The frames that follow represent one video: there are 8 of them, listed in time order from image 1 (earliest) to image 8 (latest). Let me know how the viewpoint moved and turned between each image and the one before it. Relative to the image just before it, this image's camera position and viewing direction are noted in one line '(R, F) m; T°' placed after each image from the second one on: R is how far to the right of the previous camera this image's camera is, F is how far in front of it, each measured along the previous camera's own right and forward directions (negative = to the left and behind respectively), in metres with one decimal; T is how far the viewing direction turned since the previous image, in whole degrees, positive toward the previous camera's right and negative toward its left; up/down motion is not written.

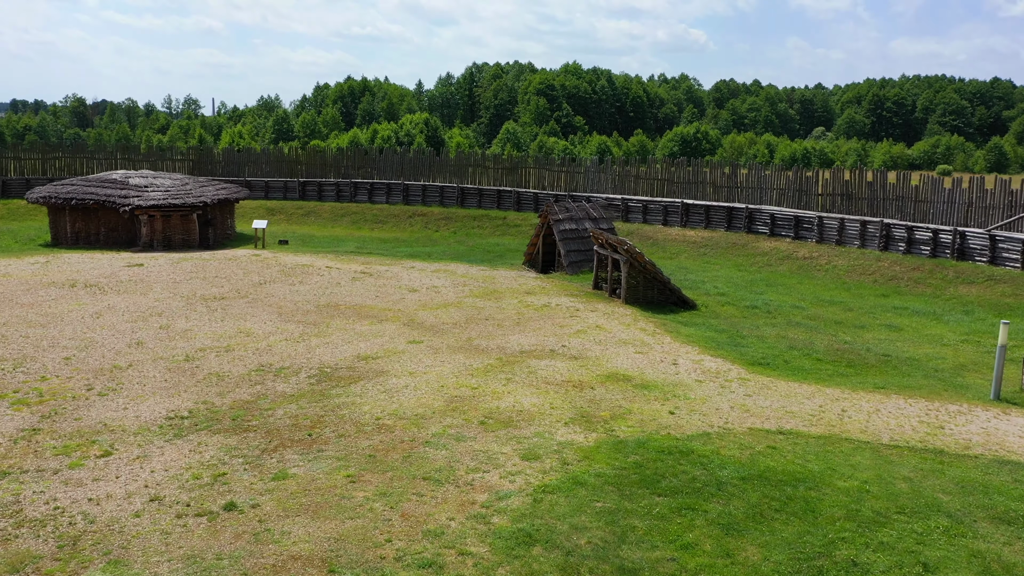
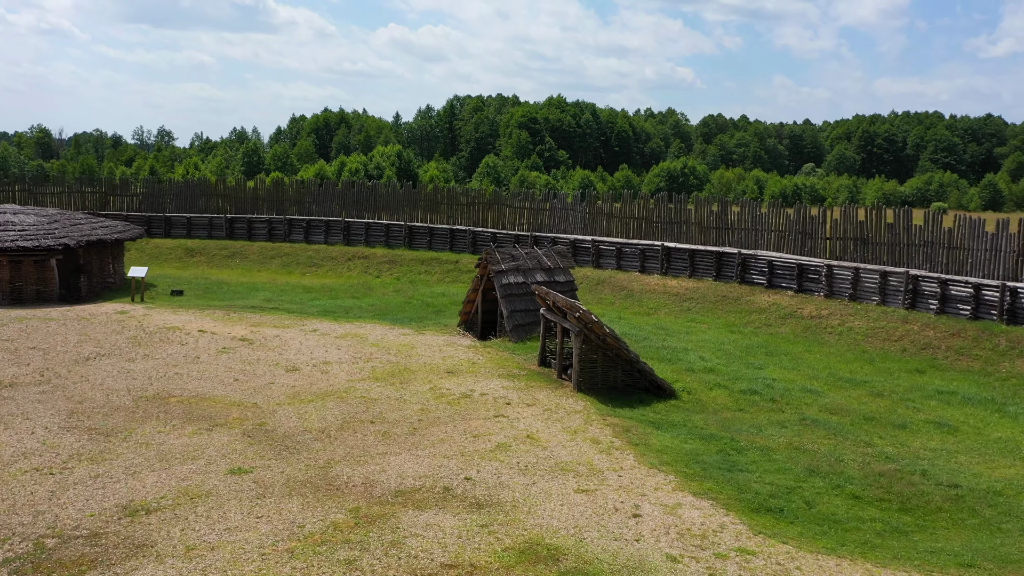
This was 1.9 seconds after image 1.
(+1.2, +4.5) m; +1°
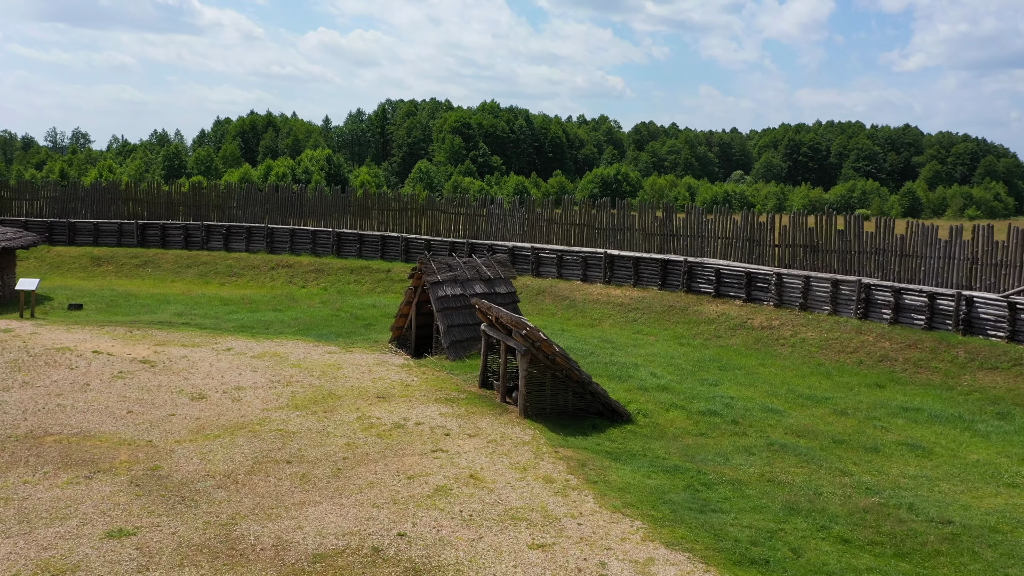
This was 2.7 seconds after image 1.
(-0.1, +1.3) m; +5°
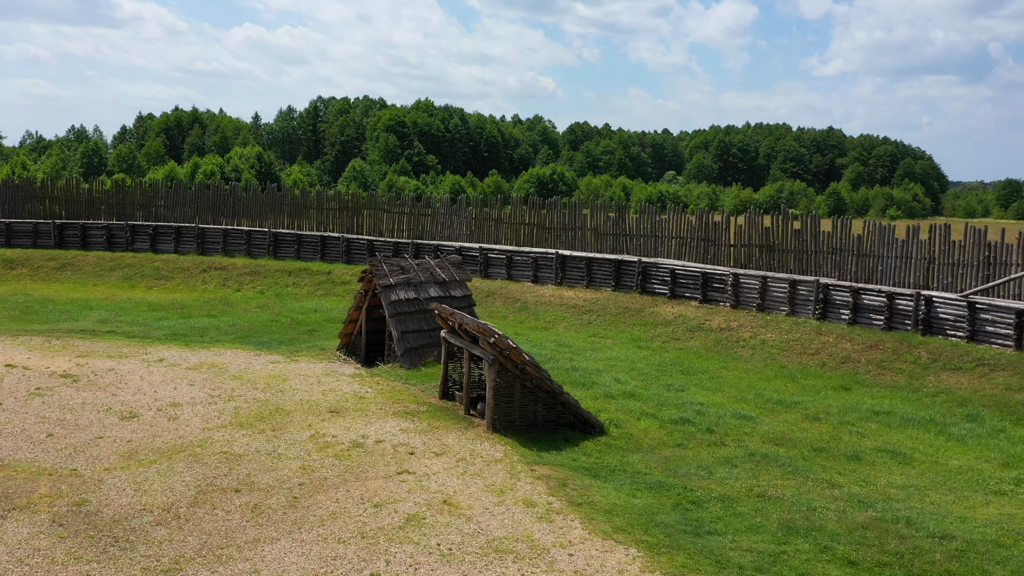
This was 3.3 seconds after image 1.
(-0.4, +0.8) m; +5°
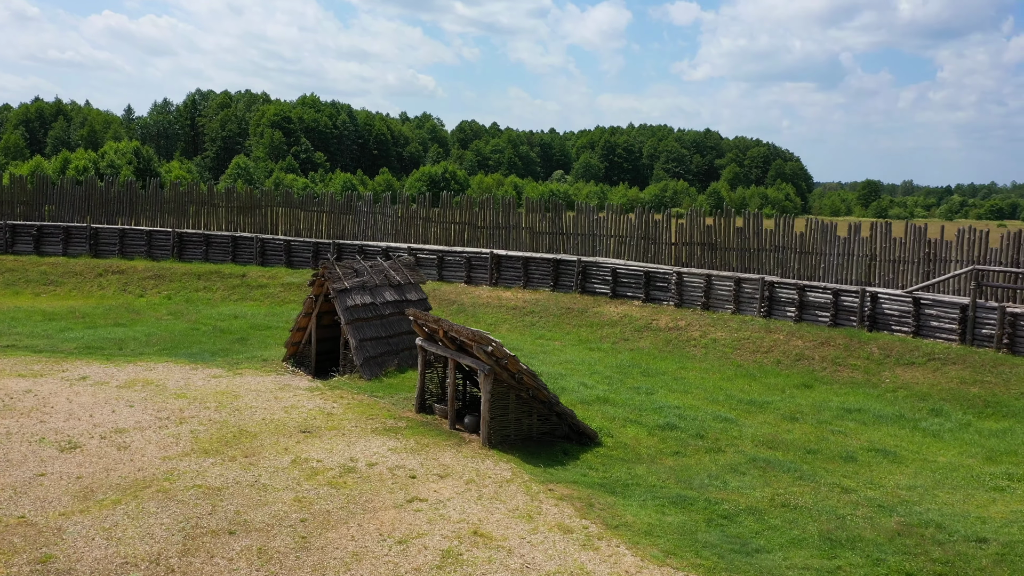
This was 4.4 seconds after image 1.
(-1.3, +0.8) m; +8°
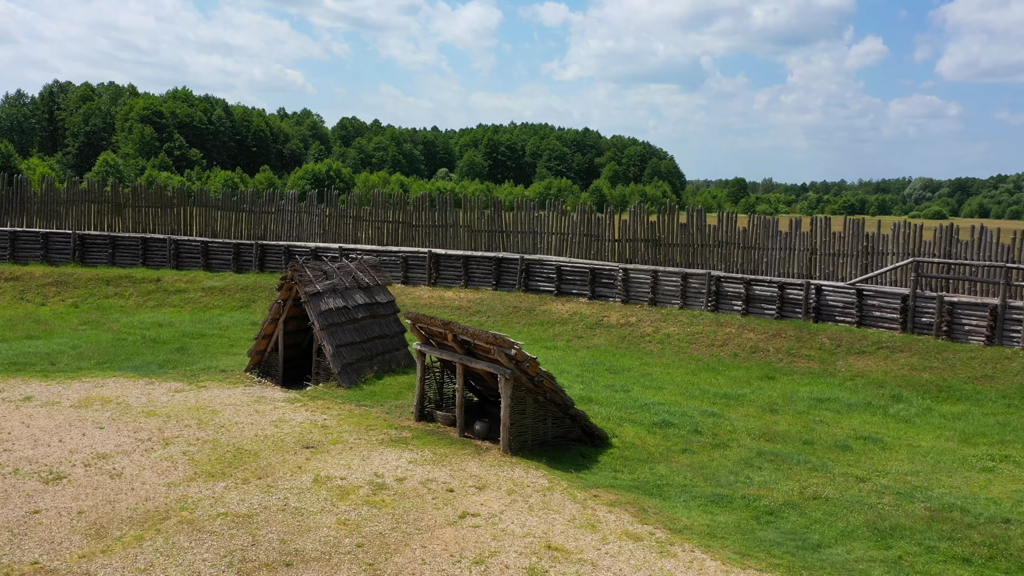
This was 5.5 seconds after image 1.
(-1.5, +0.5) m; +8°
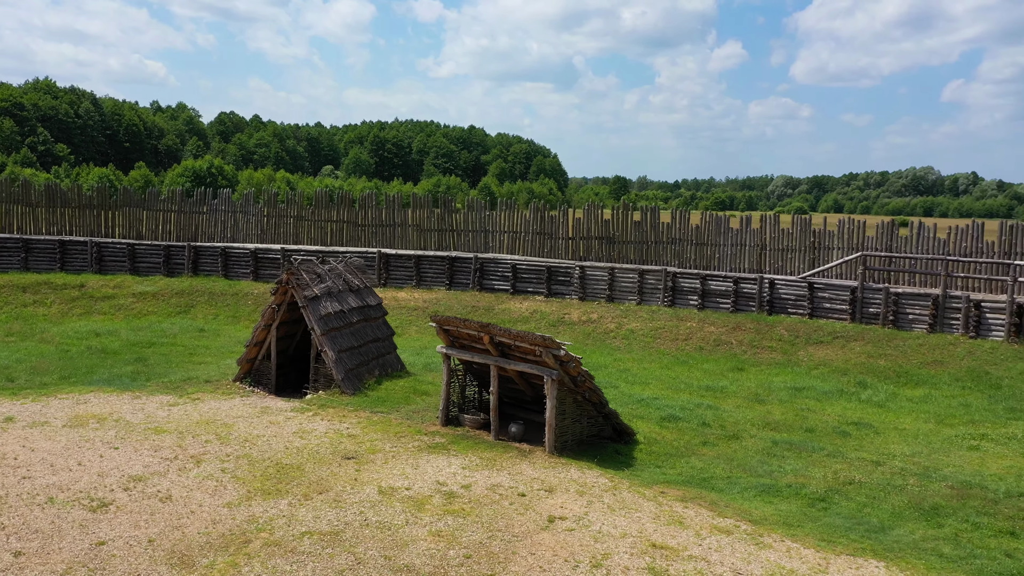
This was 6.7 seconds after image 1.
(-1.8, +0.2) m; +8°
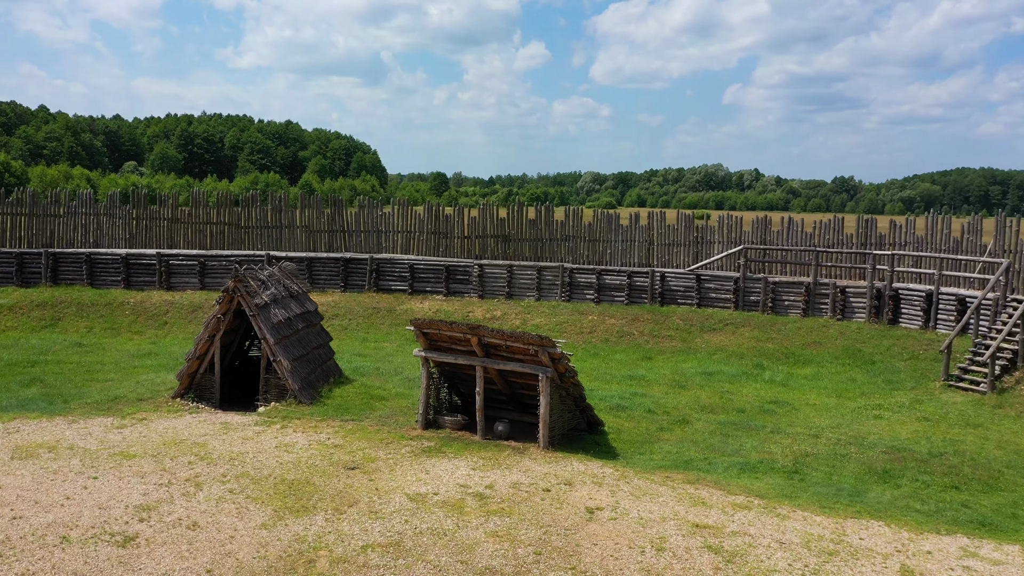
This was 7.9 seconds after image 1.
(-1.9, 0.0) m; +13°
